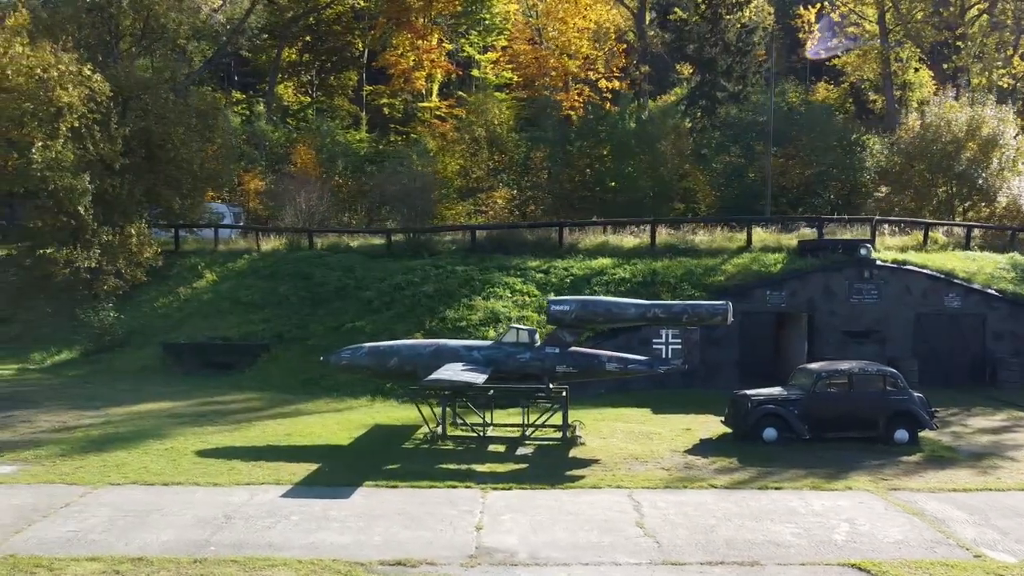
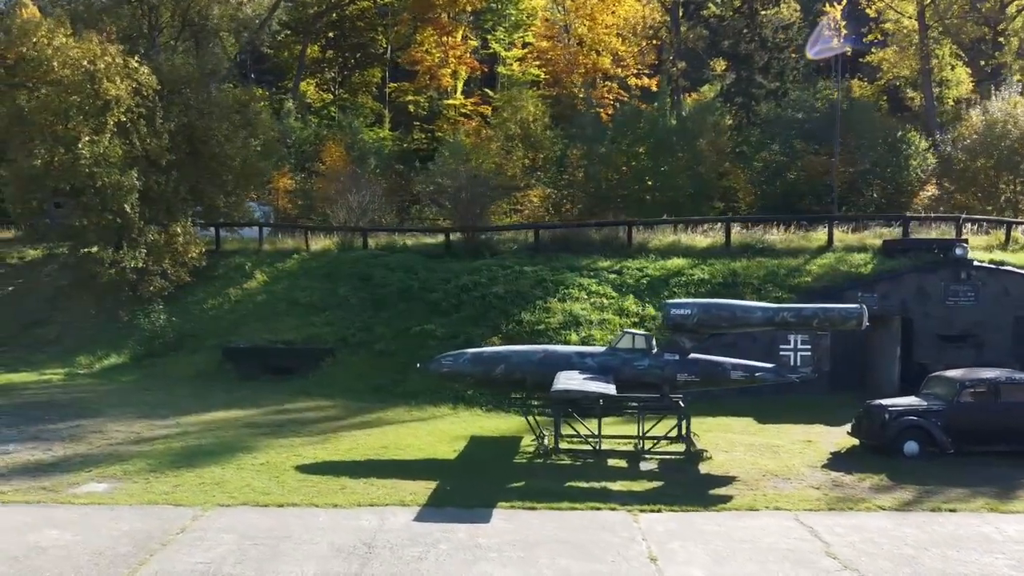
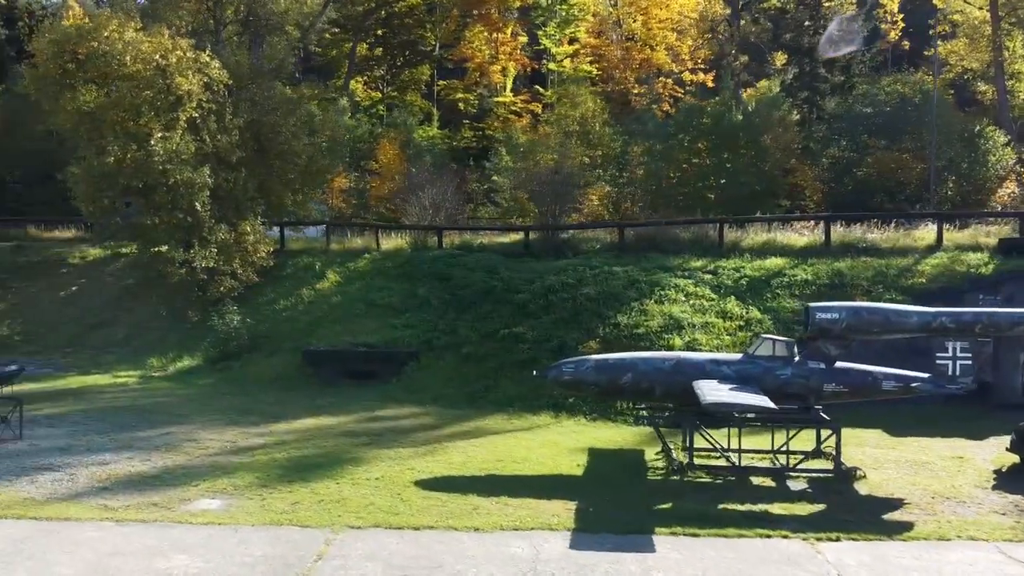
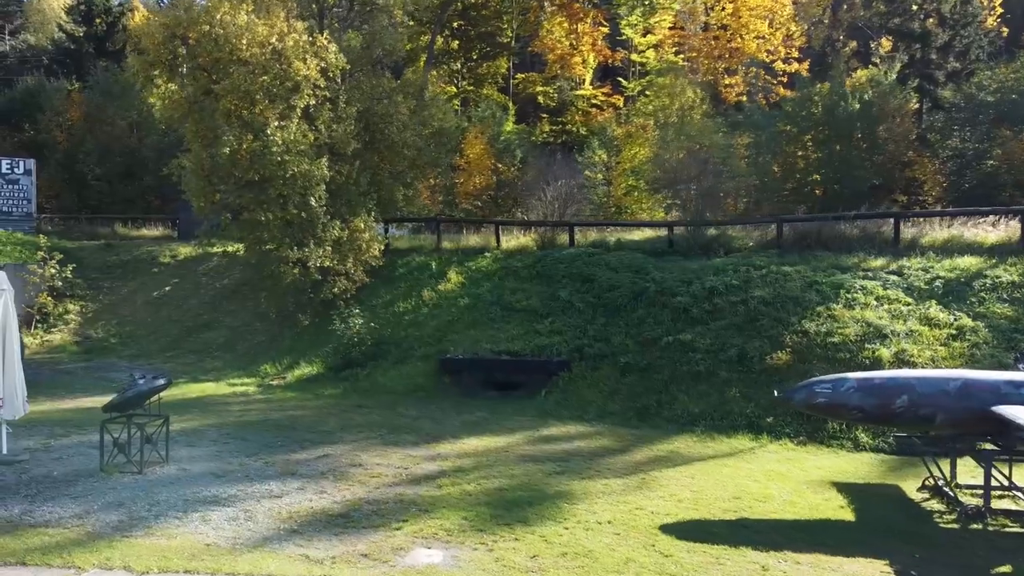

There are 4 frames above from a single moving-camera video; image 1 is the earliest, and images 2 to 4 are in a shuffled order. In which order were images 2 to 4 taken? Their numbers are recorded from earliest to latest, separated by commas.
2, 3, 4
